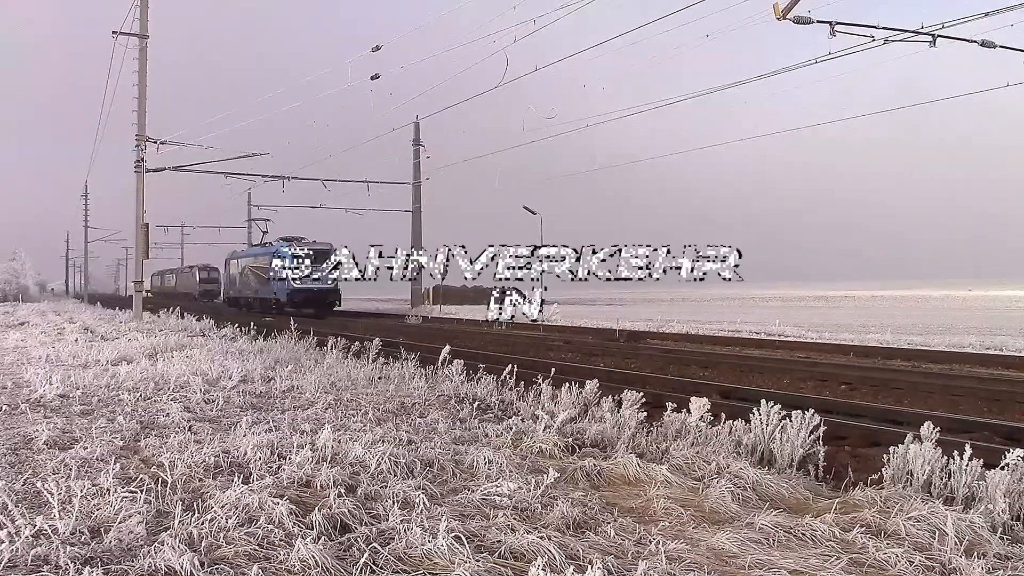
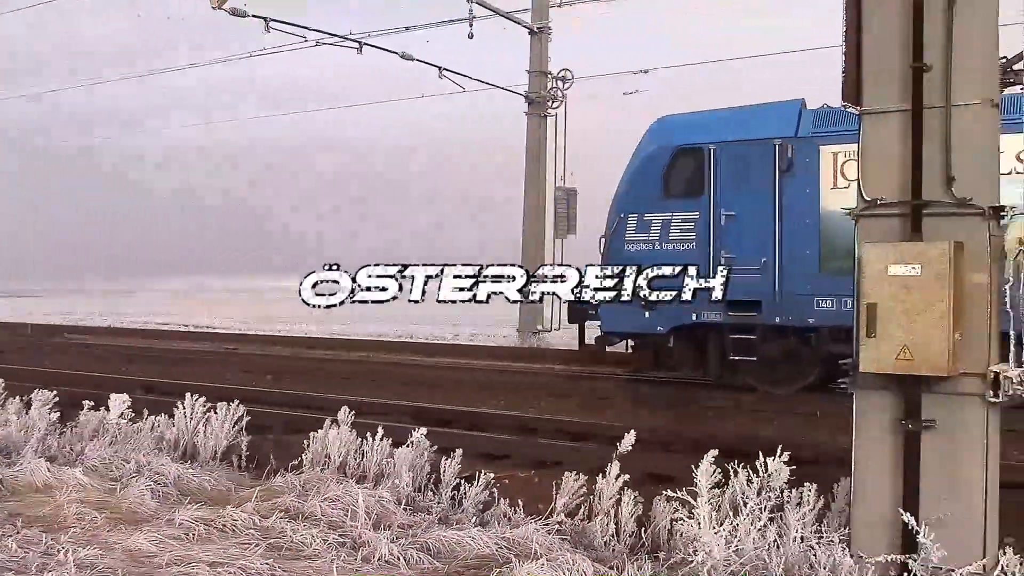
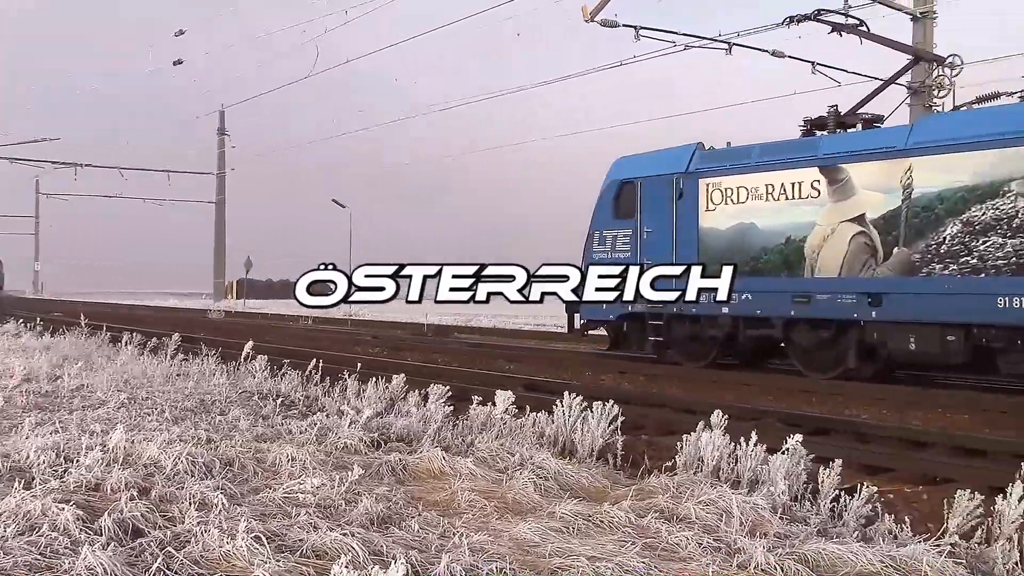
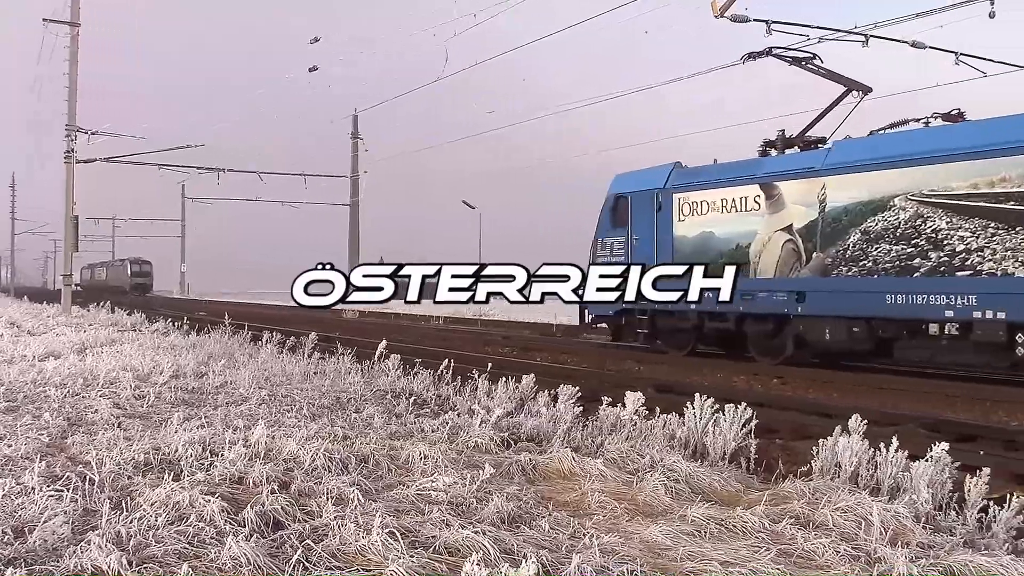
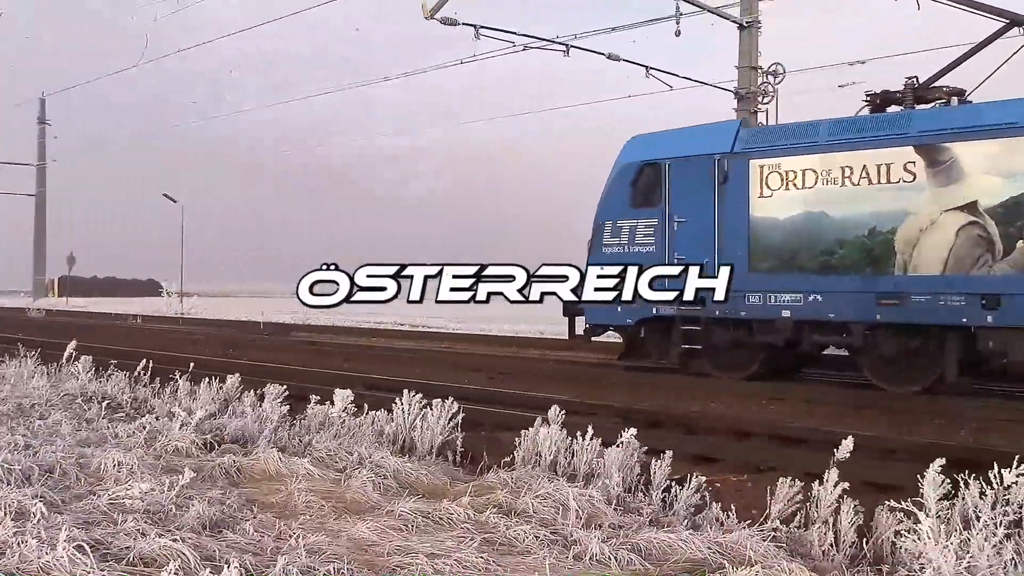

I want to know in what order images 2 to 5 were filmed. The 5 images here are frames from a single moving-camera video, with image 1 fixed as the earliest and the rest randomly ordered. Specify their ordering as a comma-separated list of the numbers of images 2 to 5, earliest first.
4, 3, 5, 2
